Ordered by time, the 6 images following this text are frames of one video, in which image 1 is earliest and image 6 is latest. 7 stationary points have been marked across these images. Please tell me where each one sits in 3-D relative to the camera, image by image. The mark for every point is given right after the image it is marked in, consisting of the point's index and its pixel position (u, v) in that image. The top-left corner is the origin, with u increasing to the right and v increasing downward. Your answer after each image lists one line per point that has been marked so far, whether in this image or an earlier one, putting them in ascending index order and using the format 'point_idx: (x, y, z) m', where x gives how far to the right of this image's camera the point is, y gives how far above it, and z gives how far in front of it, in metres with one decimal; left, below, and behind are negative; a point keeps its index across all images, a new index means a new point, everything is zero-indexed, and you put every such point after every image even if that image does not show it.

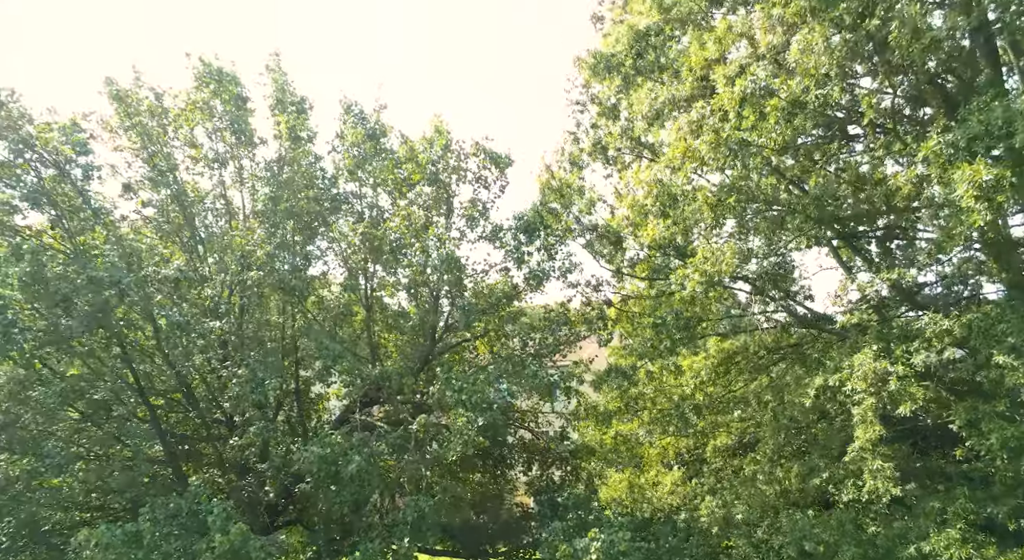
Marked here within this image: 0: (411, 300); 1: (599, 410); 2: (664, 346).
0: (-1.9, -0.4, +15.3) m
1: (+1.5, -2.3, +15.0) m
2: (+2.5, -1.1, +13.9) m
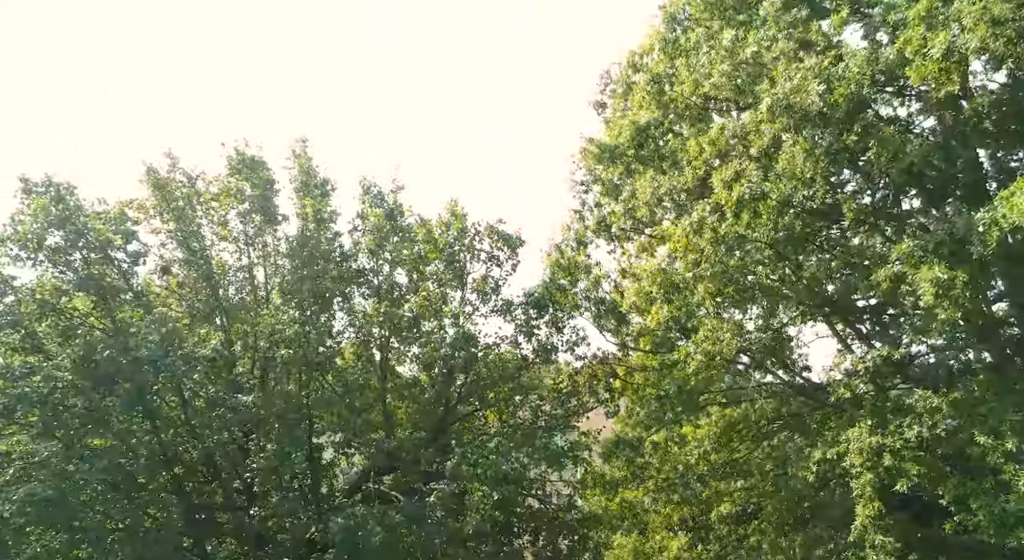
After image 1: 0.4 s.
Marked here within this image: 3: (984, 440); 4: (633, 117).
0: (-1.6, -1.7, +16.0) m
1: (+1.7, -3.7, +15.6) m
2: (+2.7, -2.4, +14.5) m
3: (+5.9, -2.0, +10.6) m
4: (+2.2, +2.7, +15.0) m
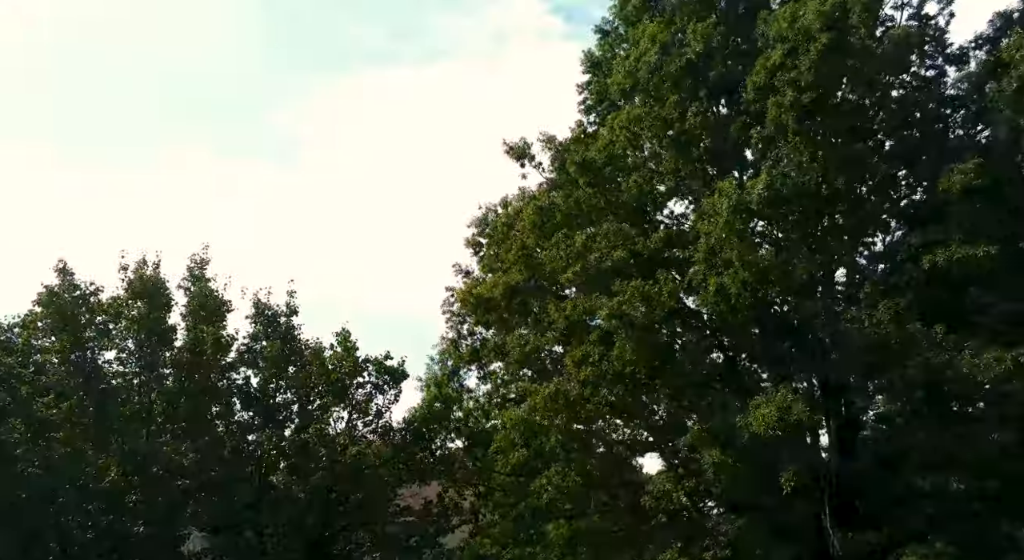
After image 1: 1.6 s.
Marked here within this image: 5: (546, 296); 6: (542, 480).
0: (-4.3, -4.2, +17.5) m
1: (-0.9, -6.3, +17.5) m
2: (+0.2, -5.0, +16.6) m
3: (+4.0, -4.5, +13.3) m
4: (-0.1, 0.0, +17.4) m
5: (+0.6, -0.3, +16.3) m
6: (+0.6, -3.8, +15.9) m
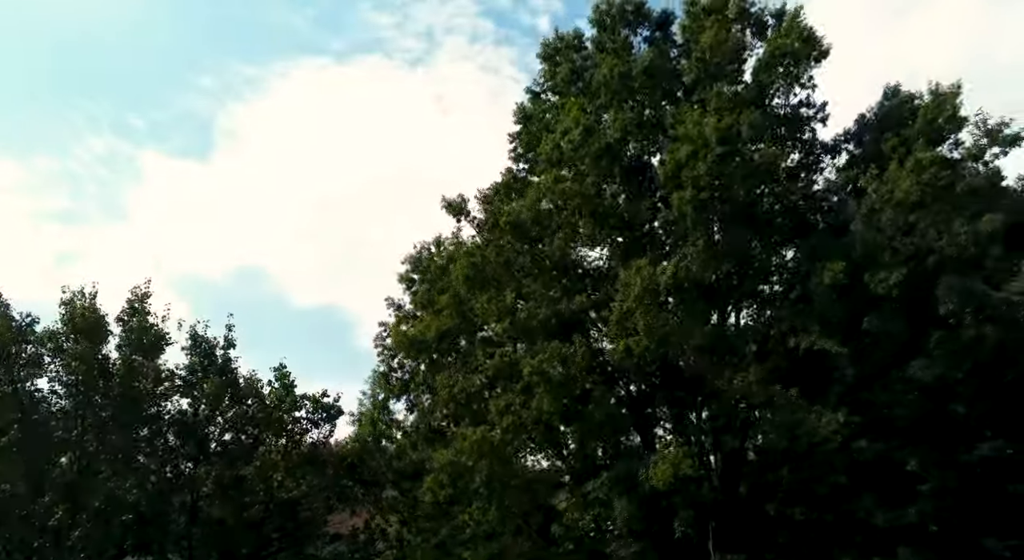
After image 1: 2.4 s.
0: (-5.9, -5.0, +18.3) m
1: (-2.7, -7.2, +18.5) m
2: (-1.4, -5.9, +17.8) m
3: (+2.7, -5.5, +14.8) m
4: (-1.6, -0.9, +18.6) m
5: (-0.8, -1.2, +17.5) m
6: (-0.9, -4.7, +17.1) m
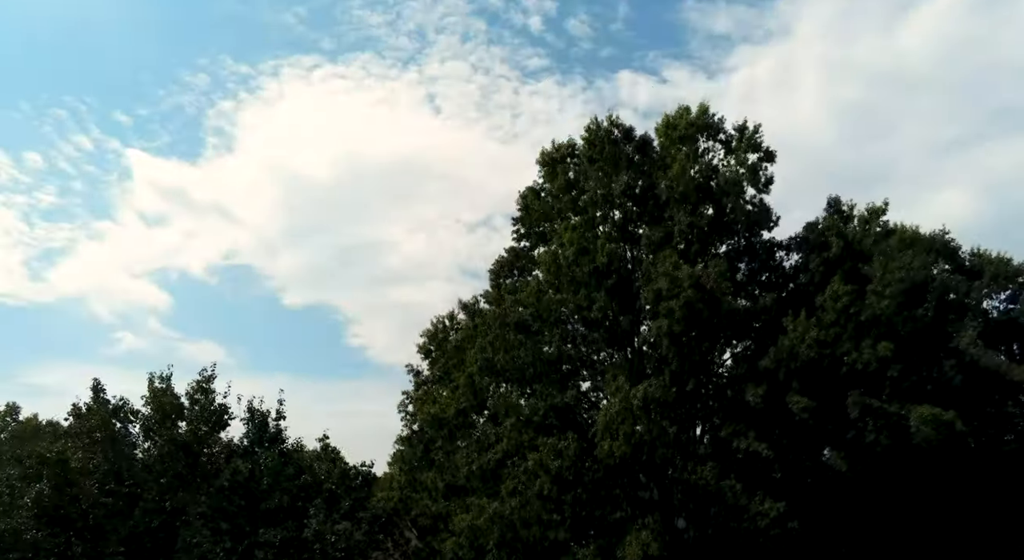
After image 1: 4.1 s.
0: (-5.8, -7.3, +22.0) m
1: (-2.5, -9.5, +22.2) m
2: (-1.2, -8.2, +21.5) m
3: (+2.9, -7.8, +18.5) m
4: (-1.5, -3.2, +22.3) m
5: (-0.6, -3.5, +21.2) m
6: (-0.8, -6.9, +20.8) m
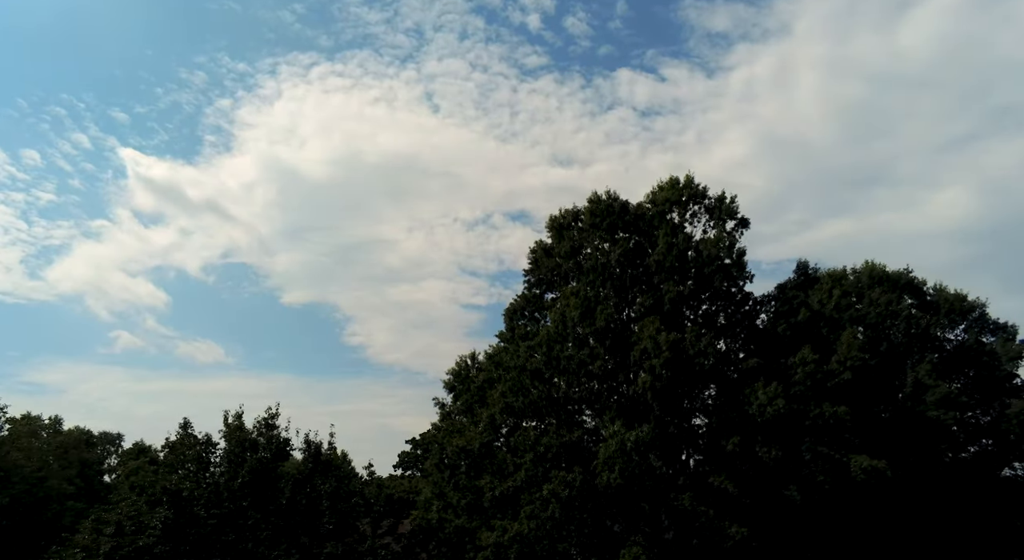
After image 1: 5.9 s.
0: (-5.3, -9.0, +26.3) m
1: (-2.0, -11.1, +26.5) m
2: (-0.8, -9.8, +25.8) m
3: (+3.3, -9.4, +22.9) m
4: (-1.0, -4.9, +26.7) m
5: (-0.2, -5.1, +25.6) m
6: (-0.3, -8.6, +25.2) m
